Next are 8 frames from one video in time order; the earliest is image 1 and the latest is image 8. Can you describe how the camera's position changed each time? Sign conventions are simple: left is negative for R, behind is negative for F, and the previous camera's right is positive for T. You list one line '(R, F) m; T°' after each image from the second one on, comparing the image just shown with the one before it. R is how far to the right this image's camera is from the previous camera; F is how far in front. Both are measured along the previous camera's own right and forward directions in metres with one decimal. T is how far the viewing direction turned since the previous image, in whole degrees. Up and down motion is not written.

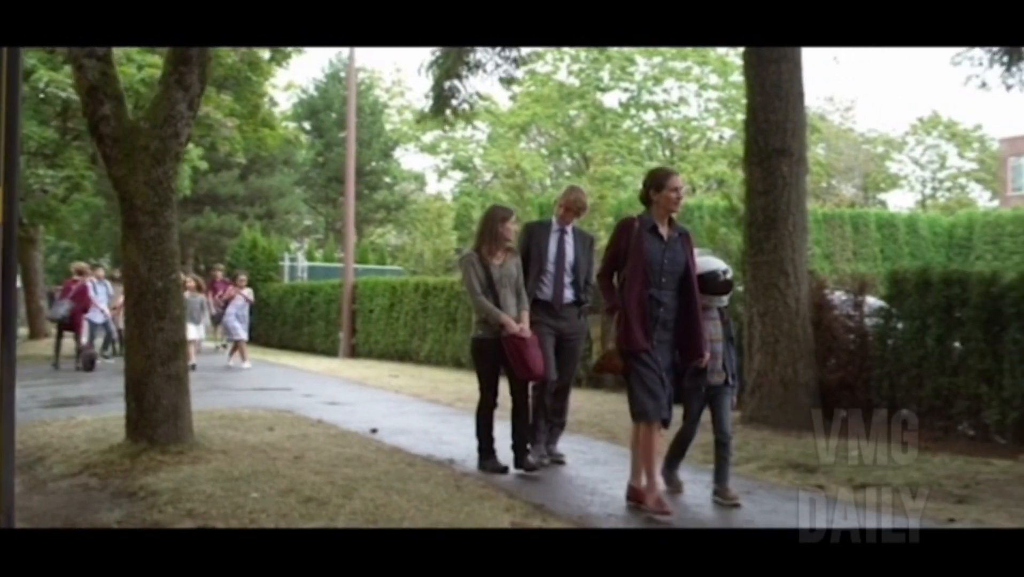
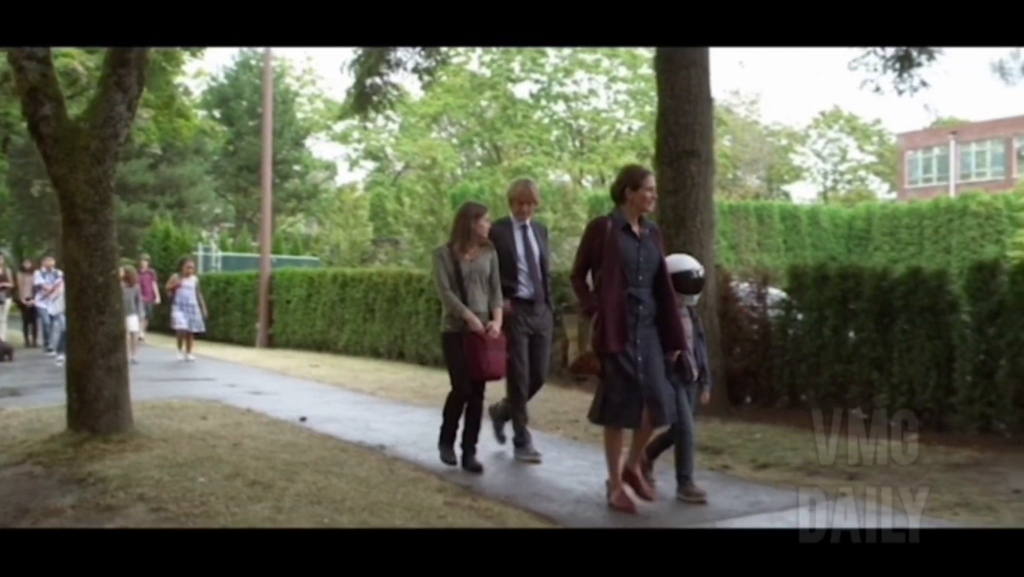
(-0.1, -0.5) m; +4°
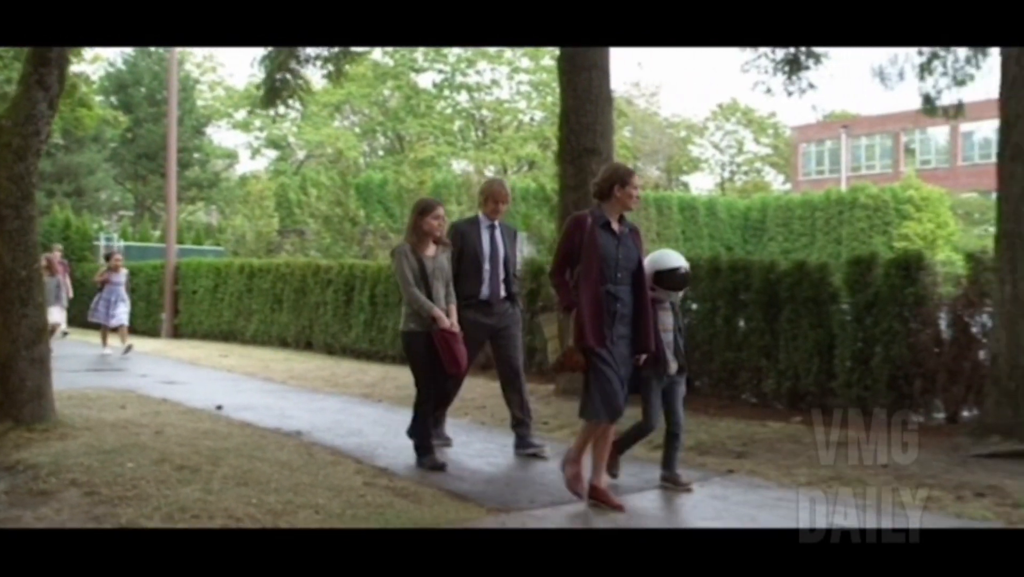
(-0.1, -0.5) m; +4°
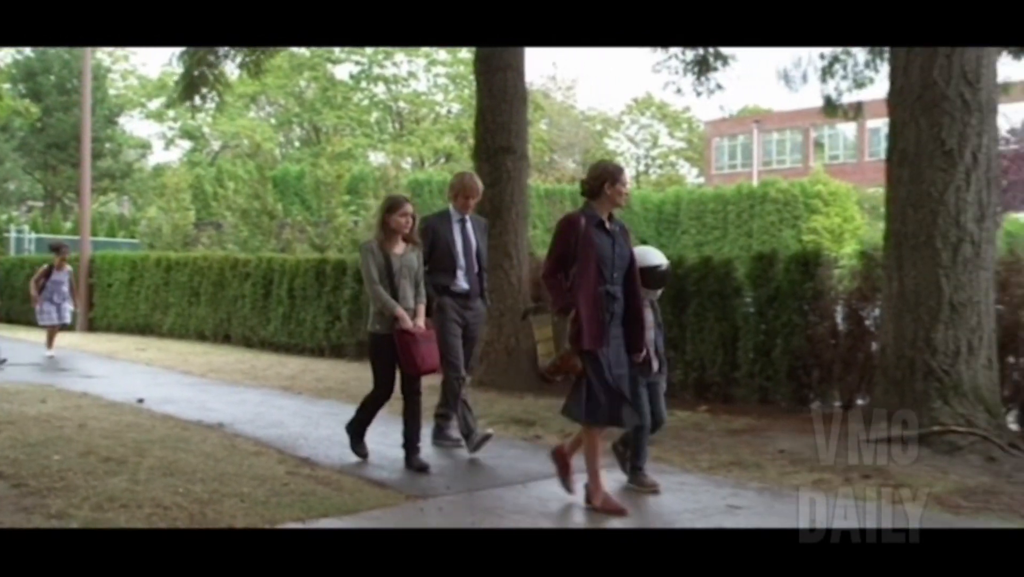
(0.0, -0.3) m; +4°
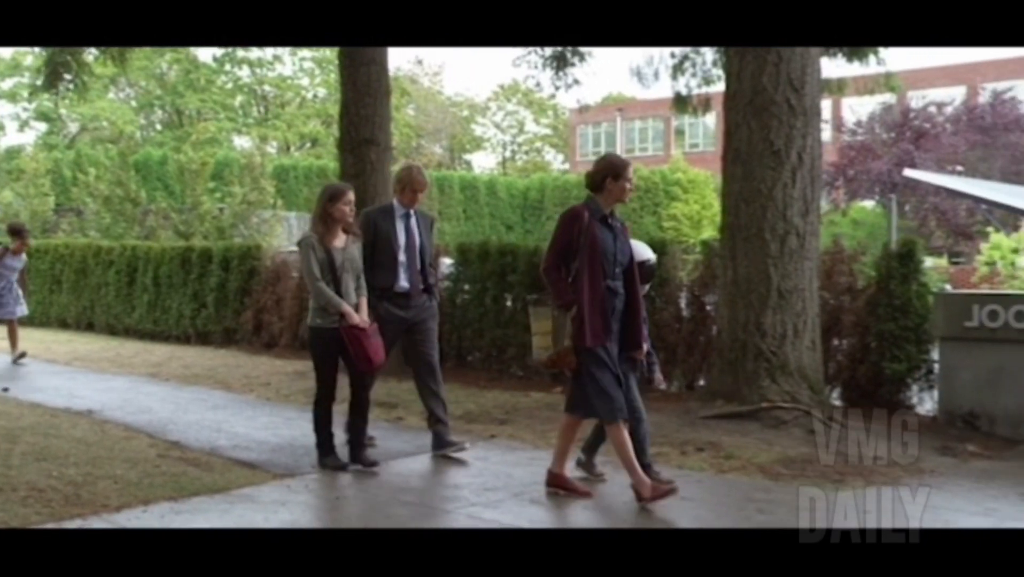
(0.0, -0.5) m; +6°
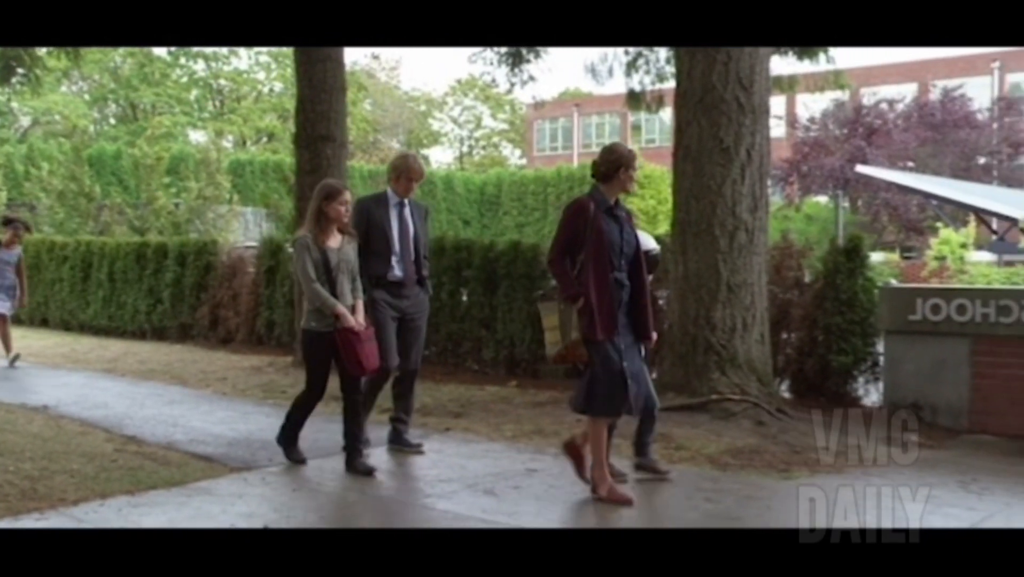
(0.0, -0.1) m; +2°
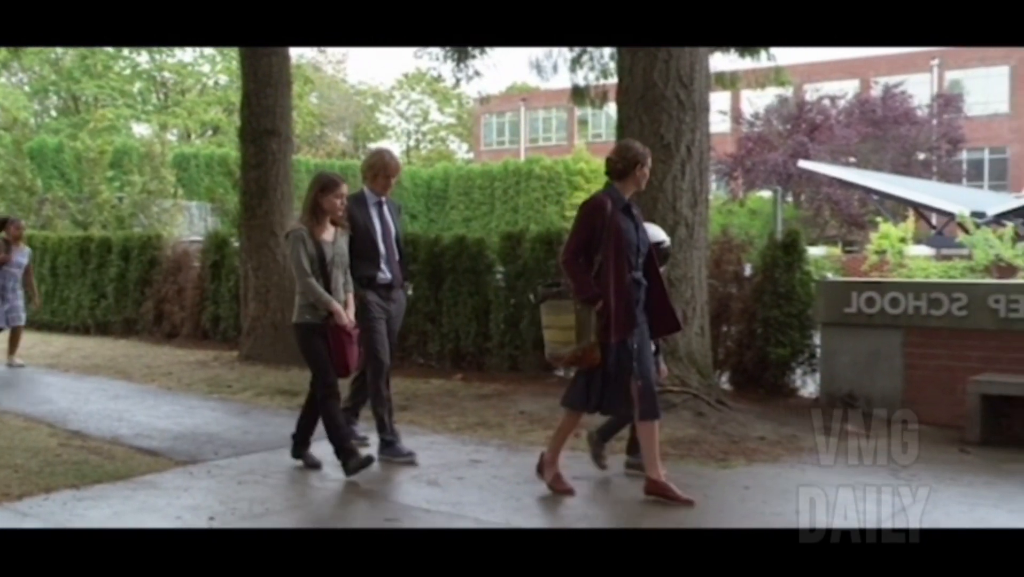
(0.0, -0.1) m; +2°
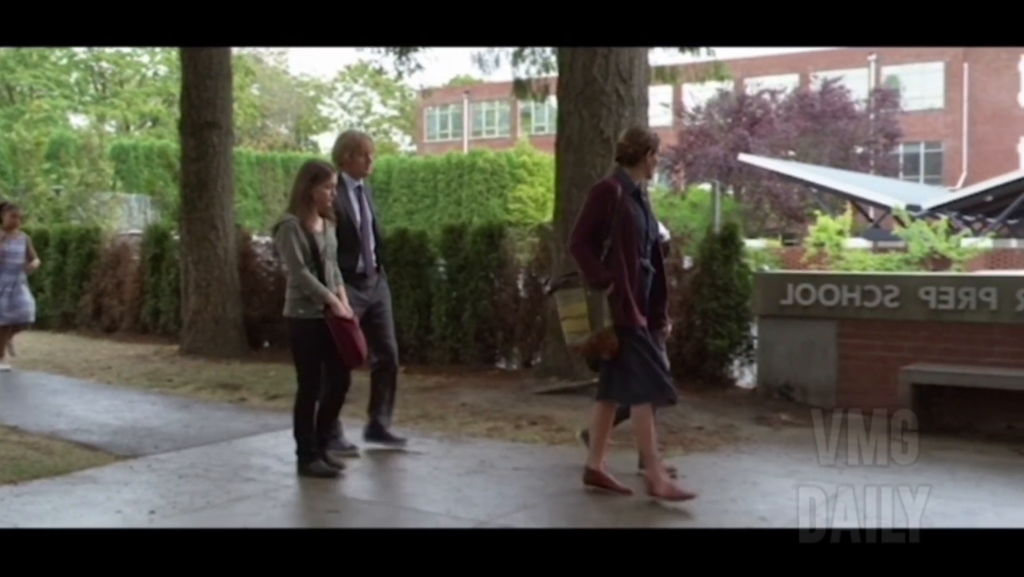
(0.0, -0.1) m; +3°
